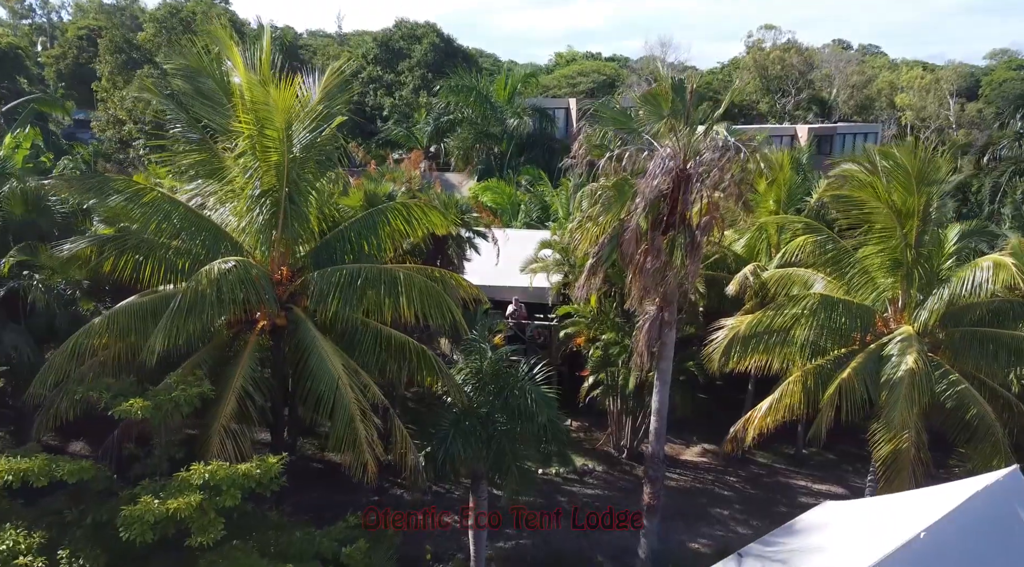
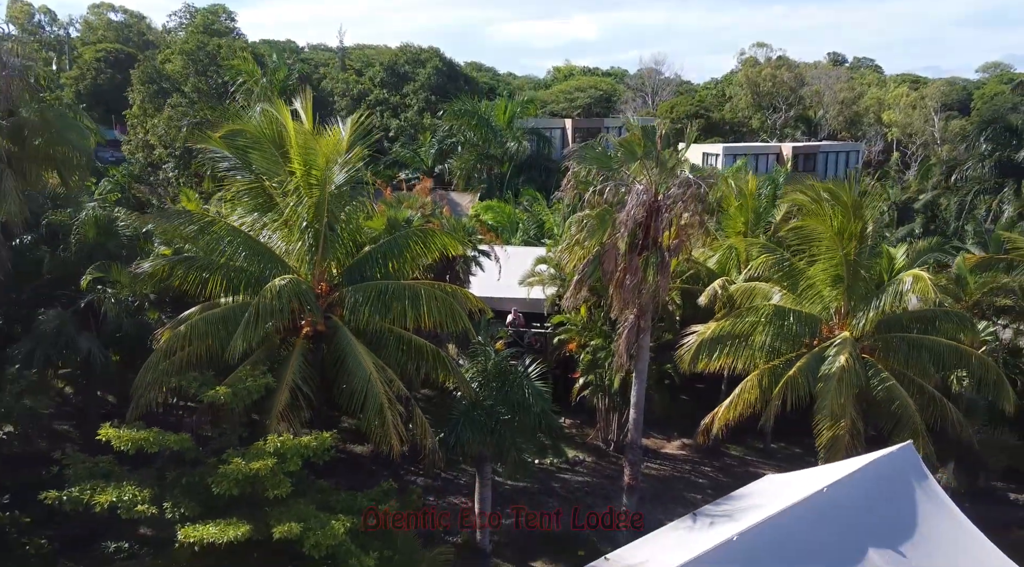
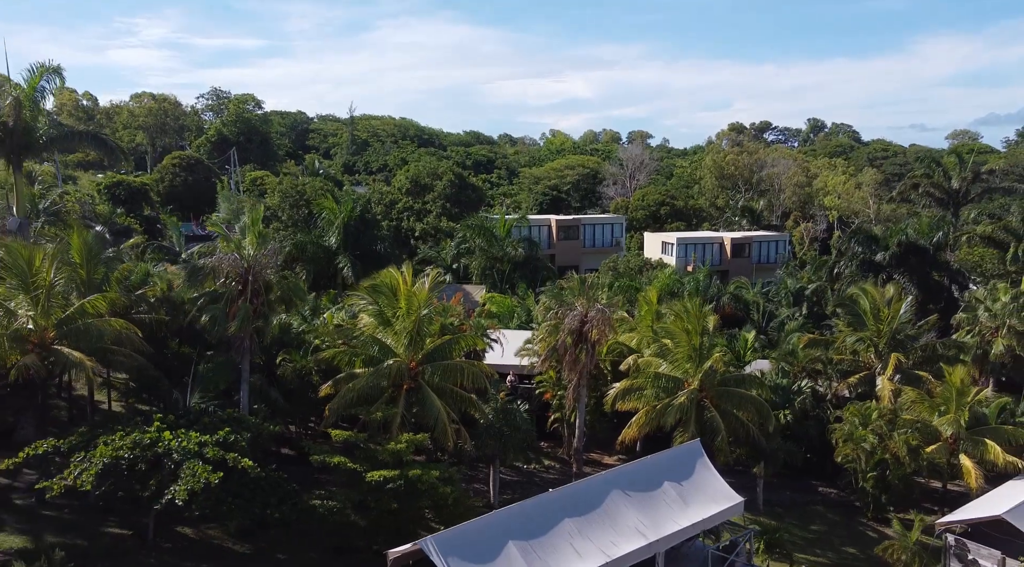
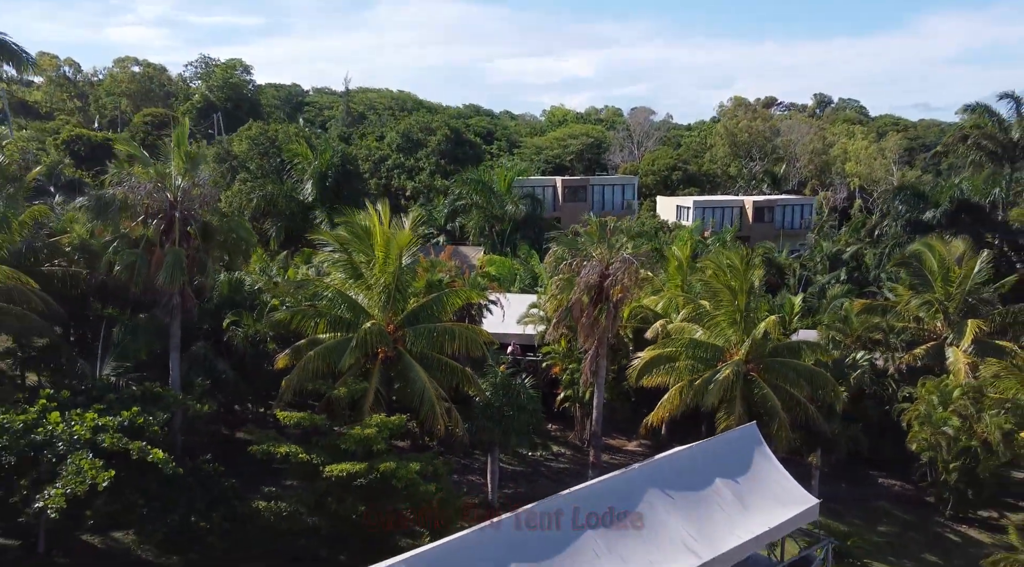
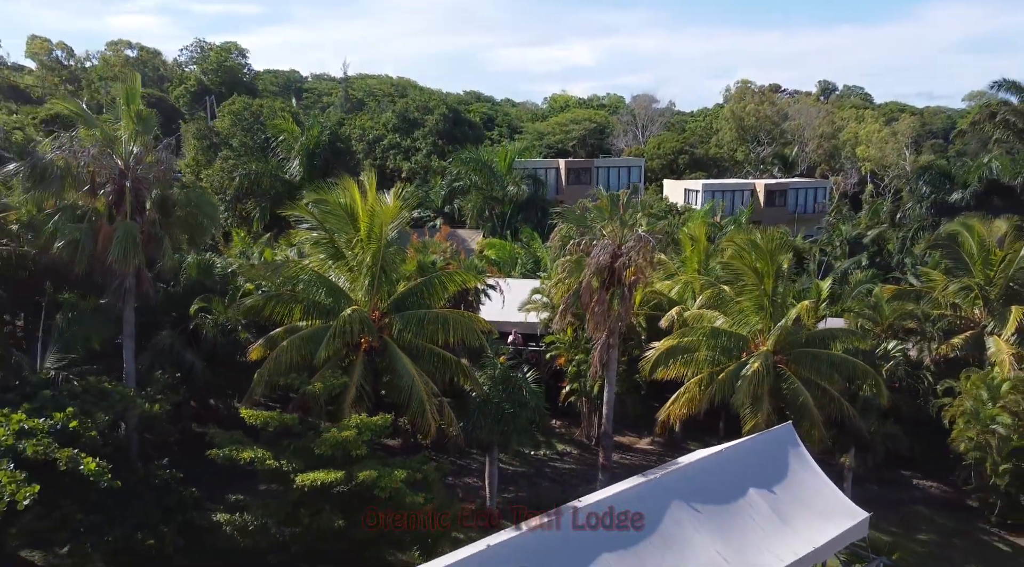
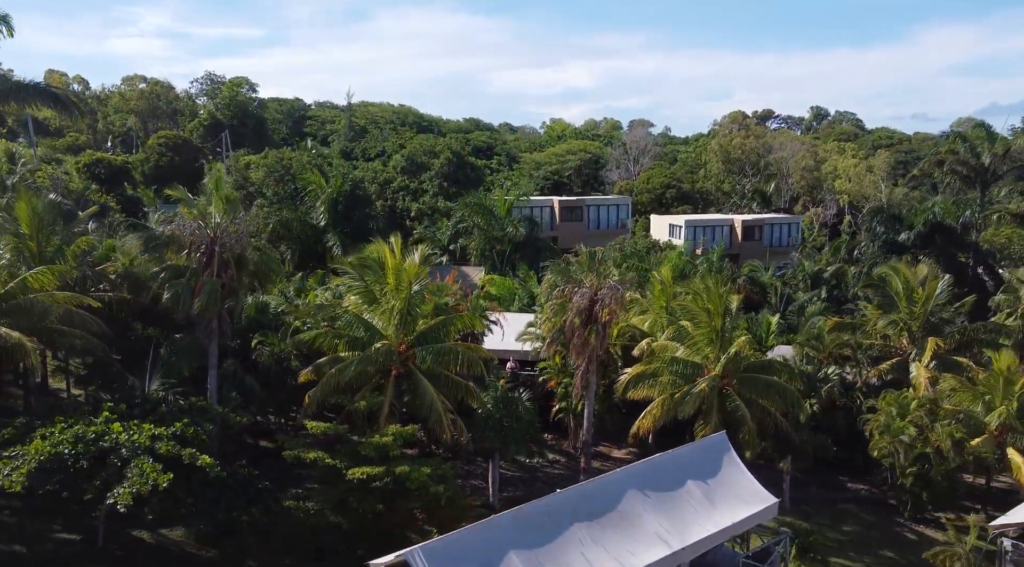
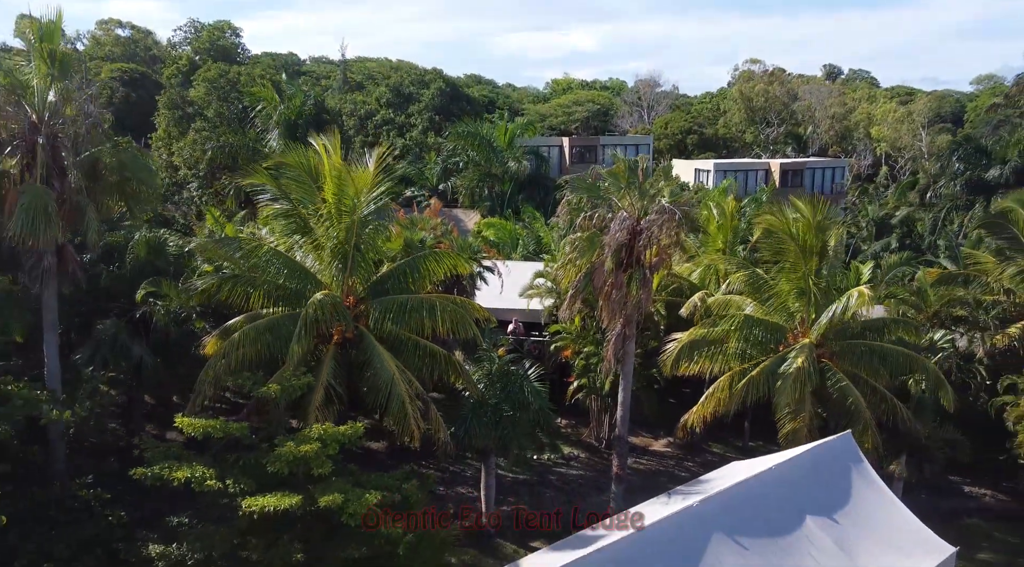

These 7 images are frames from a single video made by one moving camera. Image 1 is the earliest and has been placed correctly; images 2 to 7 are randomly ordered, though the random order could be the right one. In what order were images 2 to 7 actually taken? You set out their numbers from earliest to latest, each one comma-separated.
2, 7, 5, 4, 6, 3
